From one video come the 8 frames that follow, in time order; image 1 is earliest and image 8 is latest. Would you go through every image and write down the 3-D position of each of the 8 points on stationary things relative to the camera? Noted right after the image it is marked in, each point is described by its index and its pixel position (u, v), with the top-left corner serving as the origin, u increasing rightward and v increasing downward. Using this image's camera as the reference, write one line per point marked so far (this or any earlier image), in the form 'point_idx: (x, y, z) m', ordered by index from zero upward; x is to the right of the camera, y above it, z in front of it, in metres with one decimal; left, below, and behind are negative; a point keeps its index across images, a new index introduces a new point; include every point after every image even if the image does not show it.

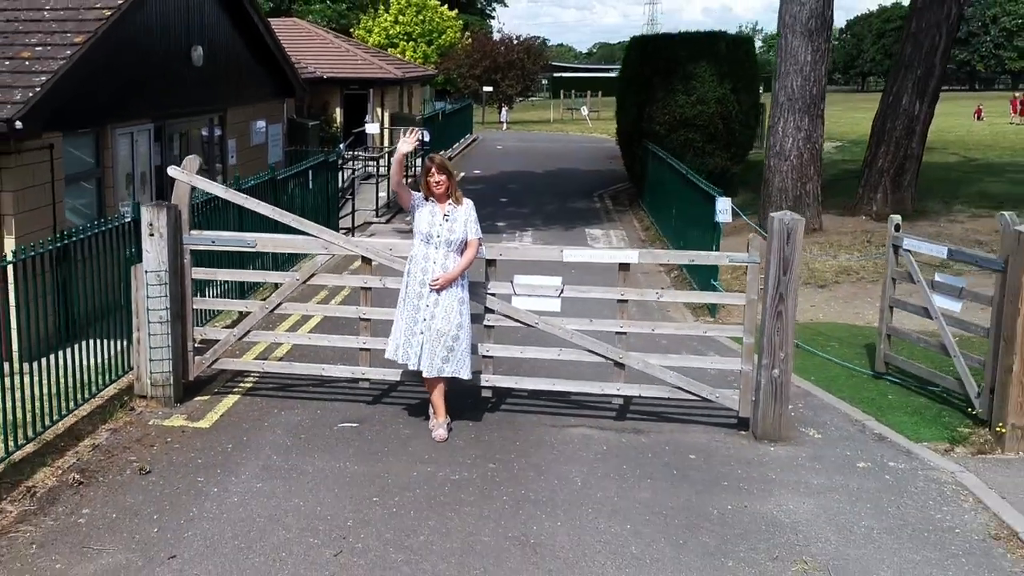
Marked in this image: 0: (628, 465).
0: (+0.6, -0.9, +5.8) m
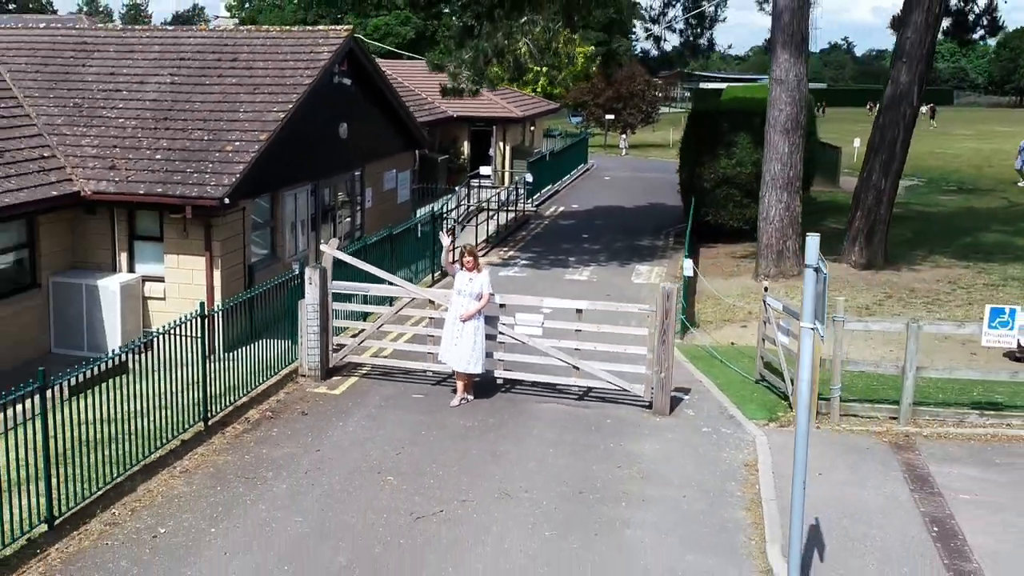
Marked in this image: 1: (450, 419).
0: (+0.5, -1.3, +10.2) m
1: (-0.6, -1.2, +10.3) m
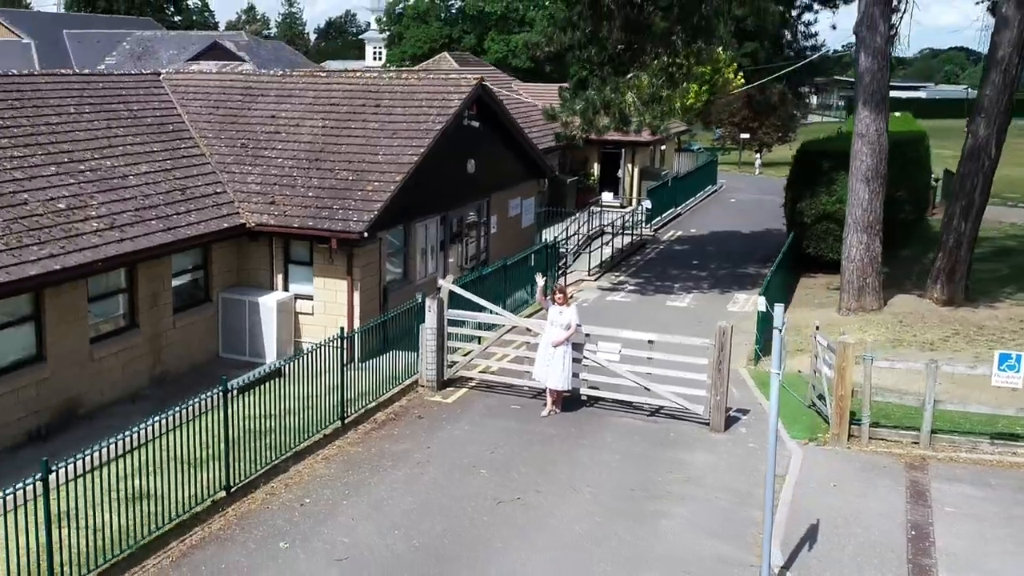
0: (+1.4, -1.7, +12.2) m
1: (+0.3, -1.6, +12.4) m
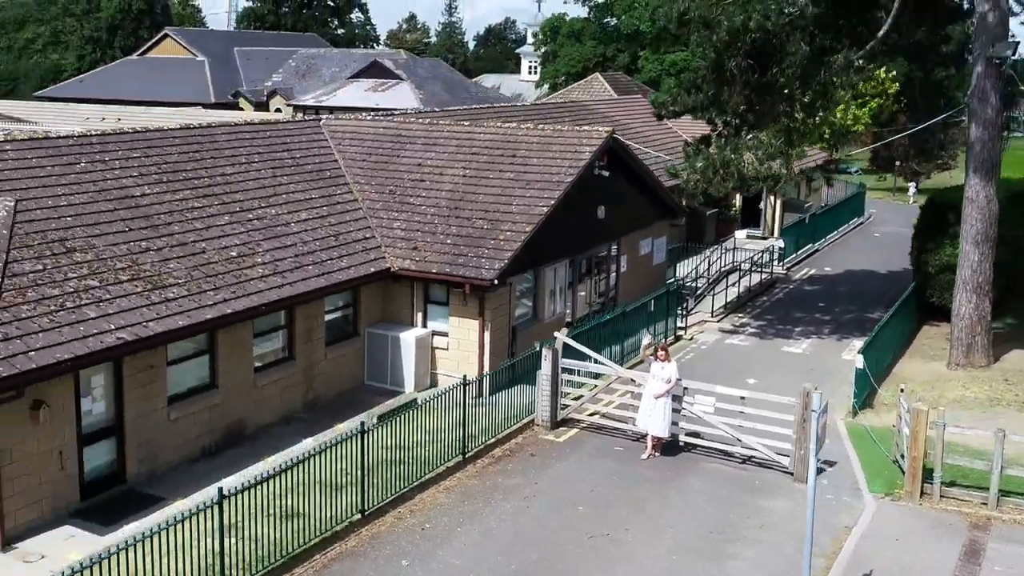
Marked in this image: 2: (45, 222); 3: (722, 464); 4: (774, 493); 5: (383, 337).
0: (+2.7, -2.4, +13.5) m
1: (+1.6, -2.3, +13.9) m
2: (-6.6, +0.9, +15.3) m
3: (+2.7, -2.3, +14.1) m
4: (+3.2, -2.5, +13.1) m
5: (-2.4, -0.9, +19.7) m
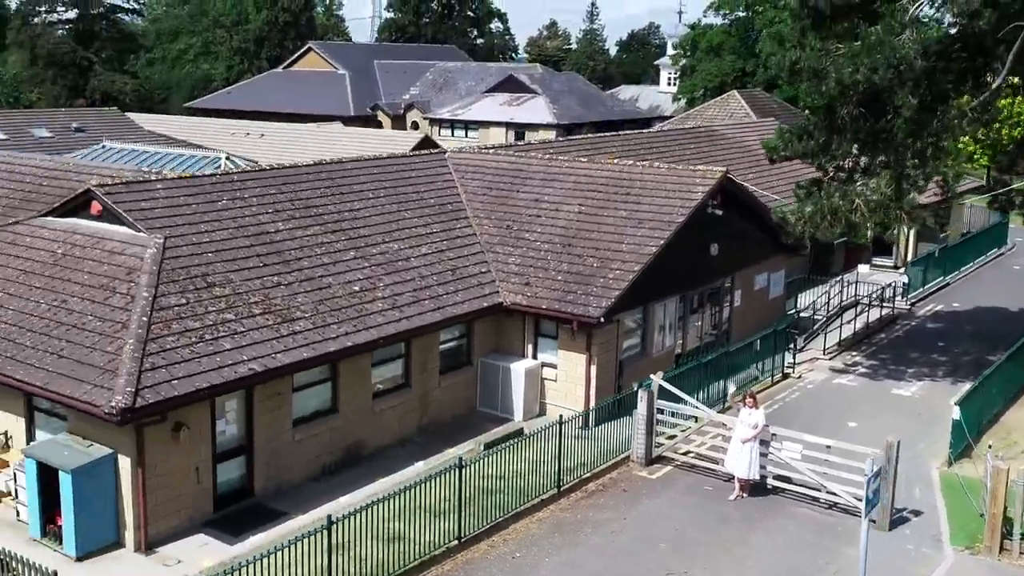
0: (+3.9, -3.1, +14.1) m
1: (+2.8, -3.0, +14.5) m
2: (-5.1, +0.5, +16.9) m
3: (+4.0, -3.0, +14.6) m
4: (+4.3, -3.2, +13.6) m
5: (-0.3, -1.5, +20.8) m
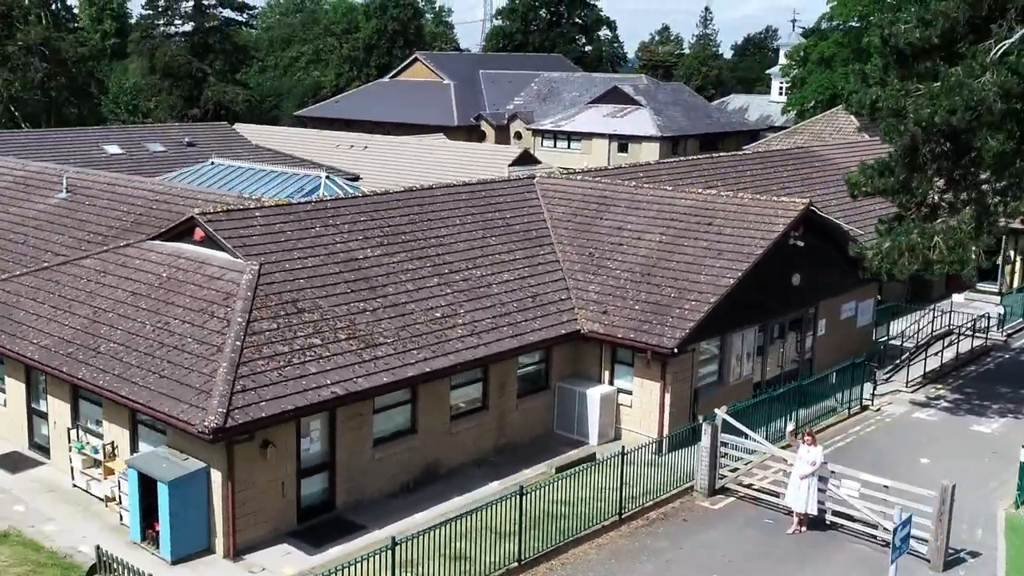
0: (+4.7, -3.7, +14.4) m
1: (+3.7, -3.5, +15.0) m
2: (-3.9, +0.1, +18.1) m
3: (+4.9, -3.6, +14.9) m
4: (+5.1, -3.8, +13.9) m
5: (+1.2, -2.1, +21.5) m
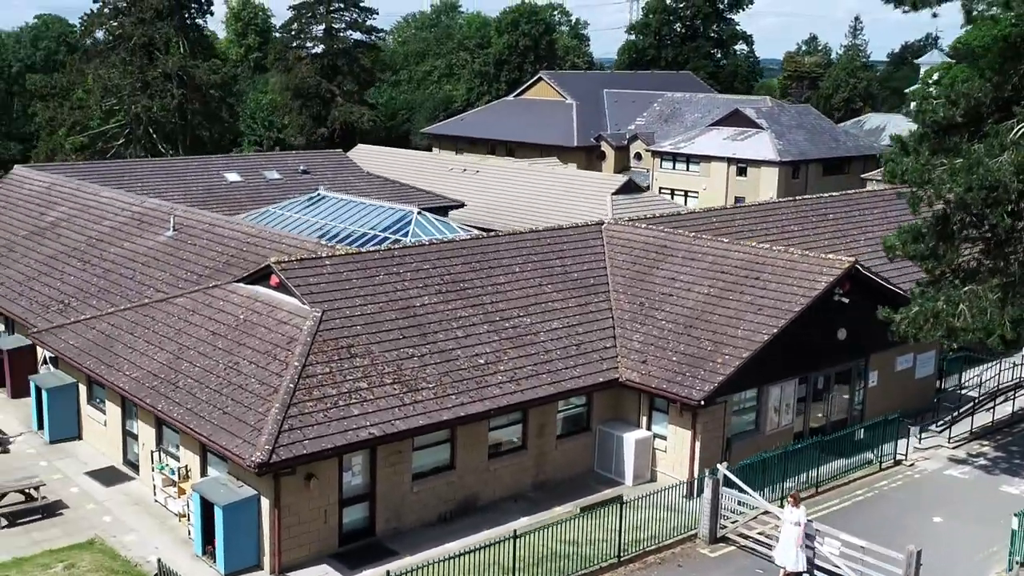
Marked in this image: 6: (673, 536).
0: (+4.7, -4.7, +15.6) m
1: (+3.8, -4.6, +16.2) m
2: (-3.2, -0.8, +20.3) m
3: (+4.9, -4.7, +16.1) m
4: (+5.0, -4.8, +15.0) m
5: (+2.1, -3.1, +23.1) m
6: (+2.7, -4.1, +17.9) m
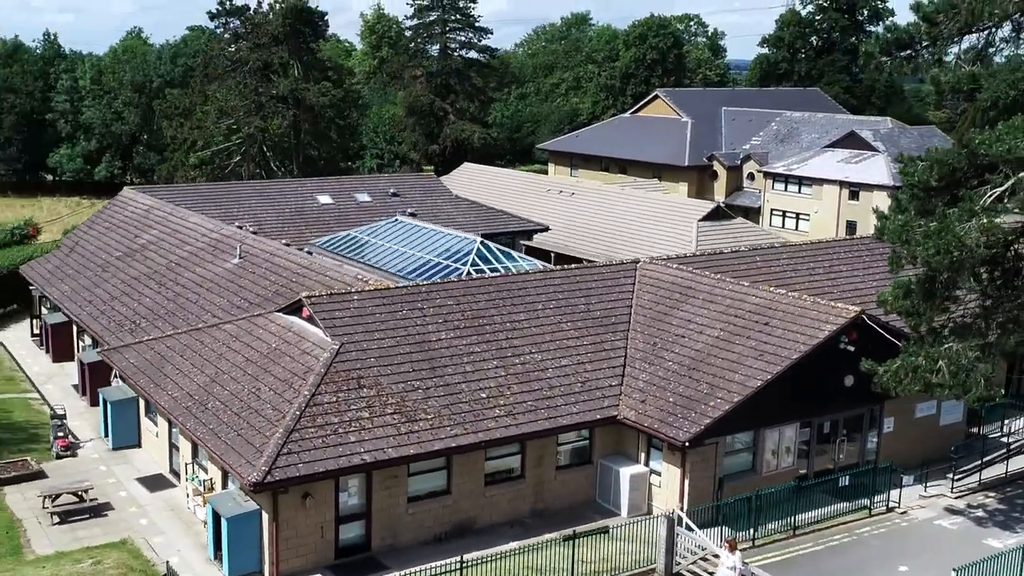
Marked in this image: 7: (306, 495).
0: (+3.9, -5.7, +16.9) m
1: (+3.1, -5.5, +17.6) m
2: (-3.3, -1.5, +22.5) m
3: (+4.2, -5.6, +17.3) m
4: (+4.1, -5.8, +16.3) m
5: (+2.2, -4.1, +24.6) m
6: (+2.2, -5.0, +19.4) m
7: (-3.7, -3.8, +19.7) m
